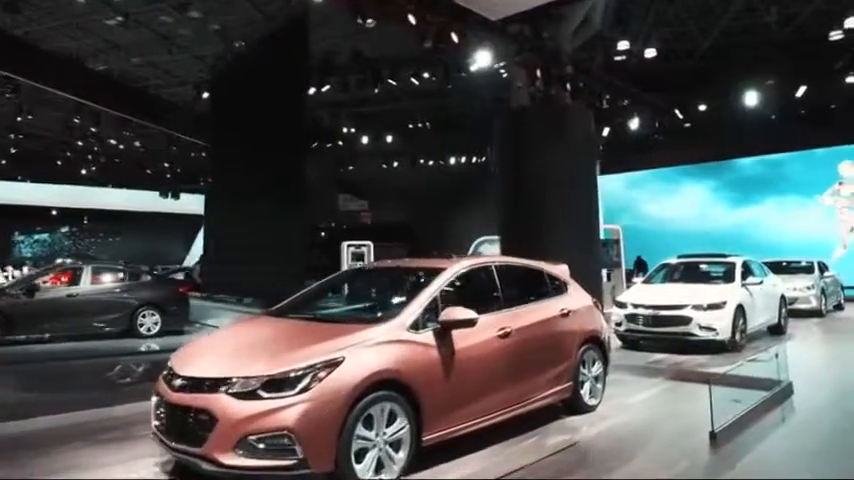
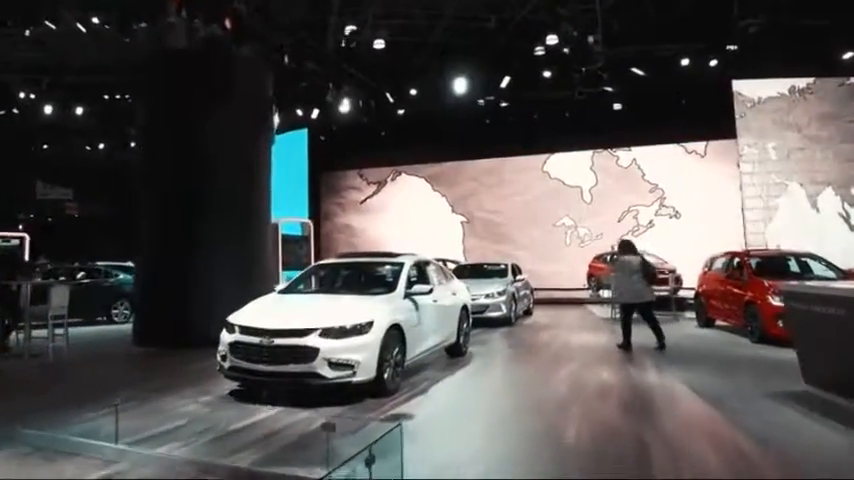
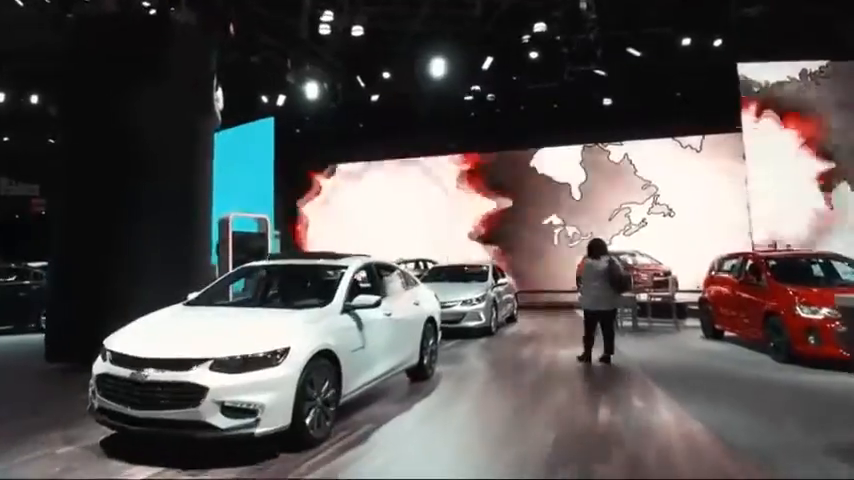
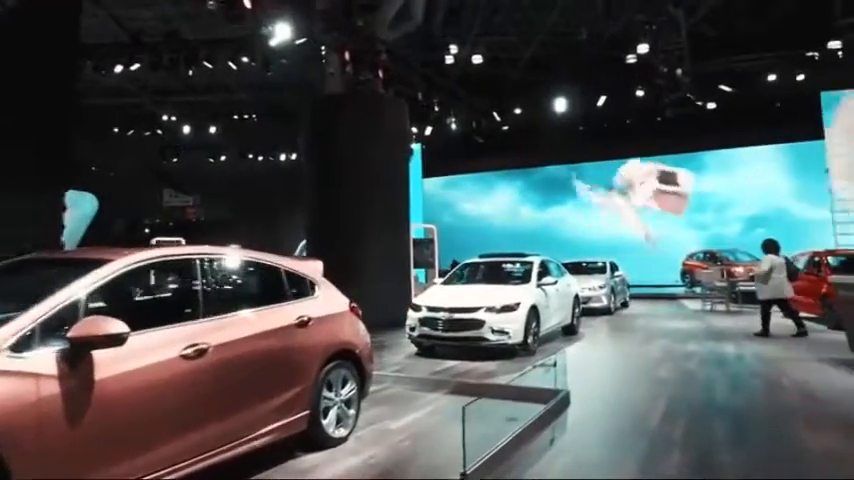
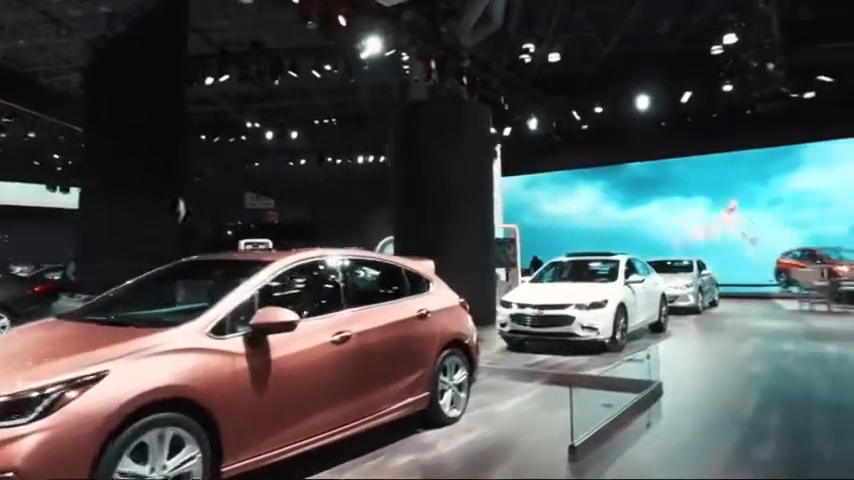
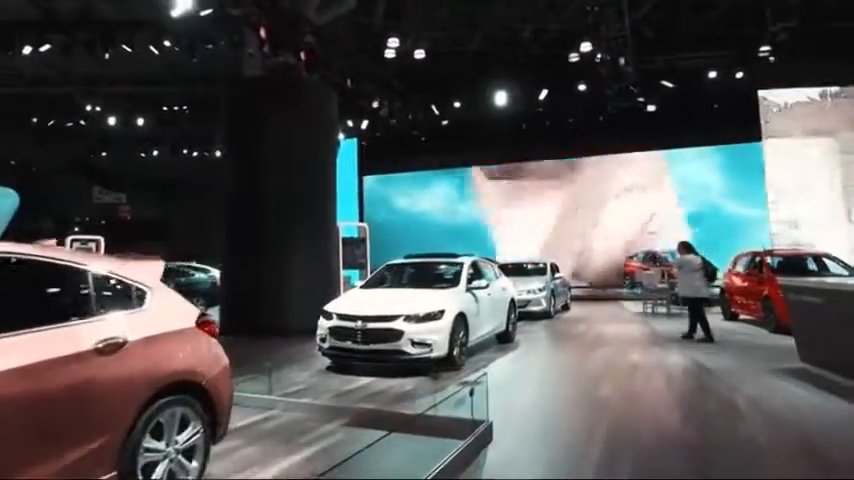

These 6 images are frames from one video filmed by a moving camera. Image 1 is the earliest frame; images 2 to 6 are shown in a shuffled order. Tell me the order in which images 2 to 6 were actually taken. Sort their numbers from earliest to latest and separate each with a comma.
5, 4, 6, 2, 3
